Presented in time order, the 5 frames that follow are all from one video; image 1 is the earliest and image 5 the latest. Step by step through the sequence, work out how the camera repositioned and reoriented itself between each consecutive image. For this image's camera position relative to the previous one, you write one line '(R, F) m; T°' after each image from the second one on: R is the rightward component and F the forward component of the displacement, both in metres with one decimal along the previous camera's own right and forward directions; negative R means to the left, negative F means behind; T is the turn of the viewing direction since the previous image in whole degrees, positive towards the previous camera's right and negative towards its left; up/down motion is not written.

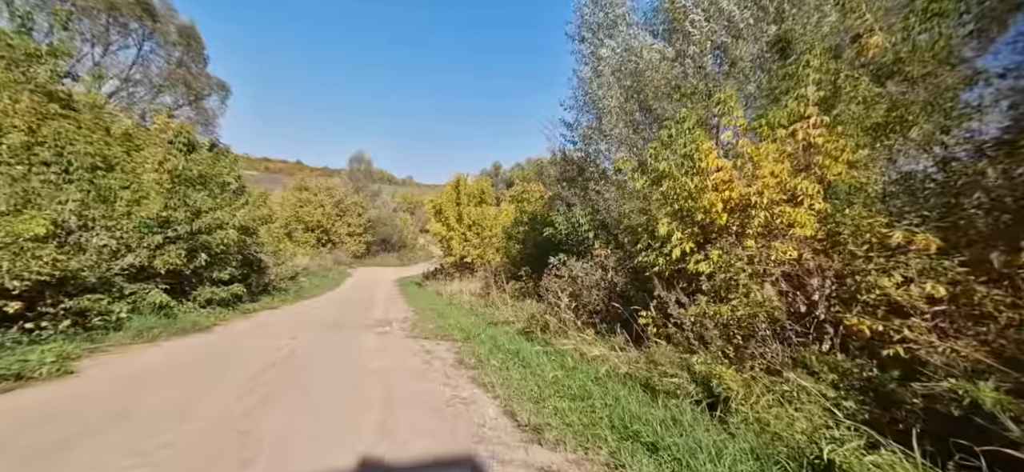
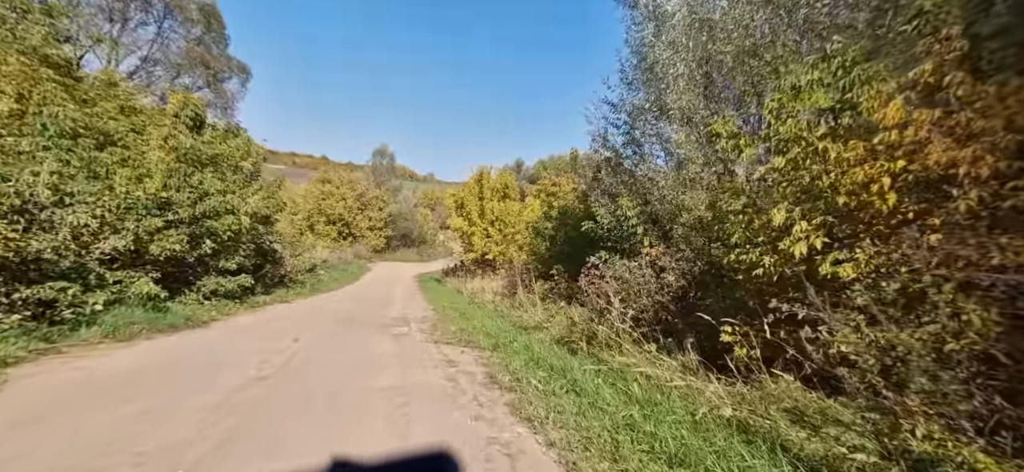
(-0.4, +1.4) m; -2°
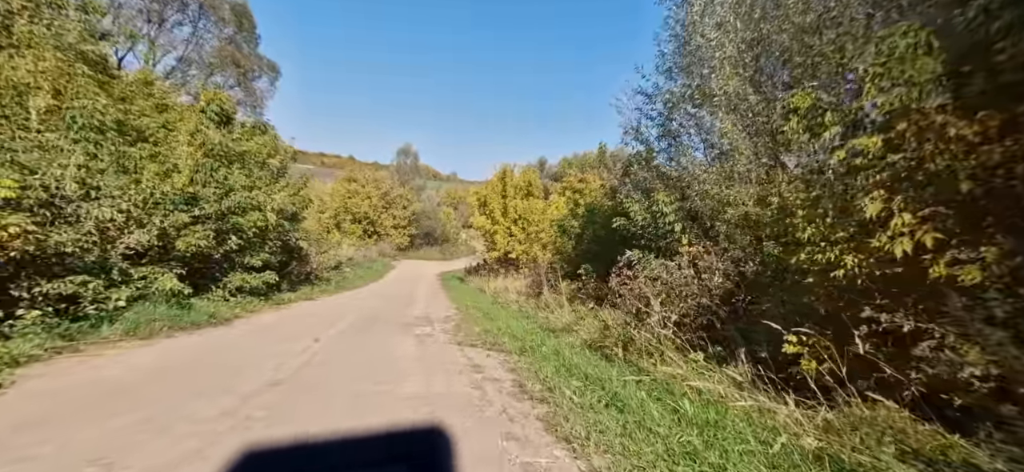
(-0.1, +0.5) m; -3°
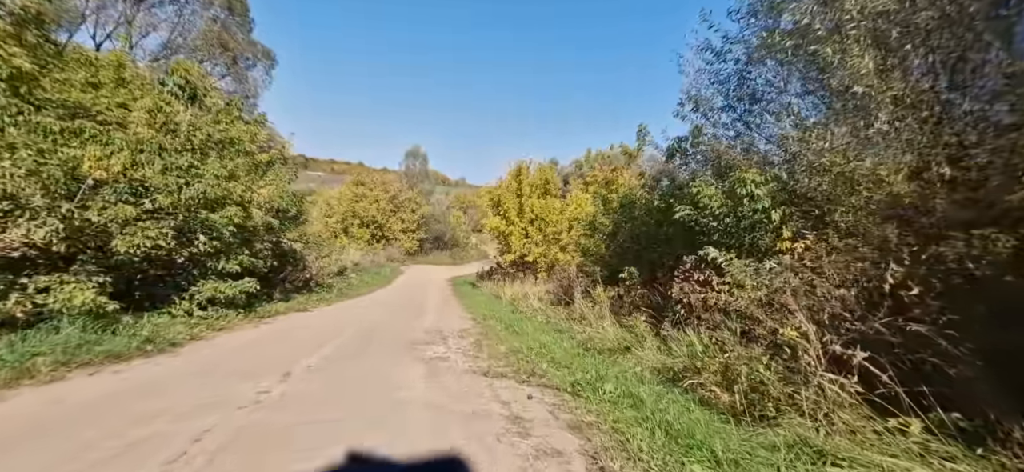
(-0.5, +2.3) m; -1°
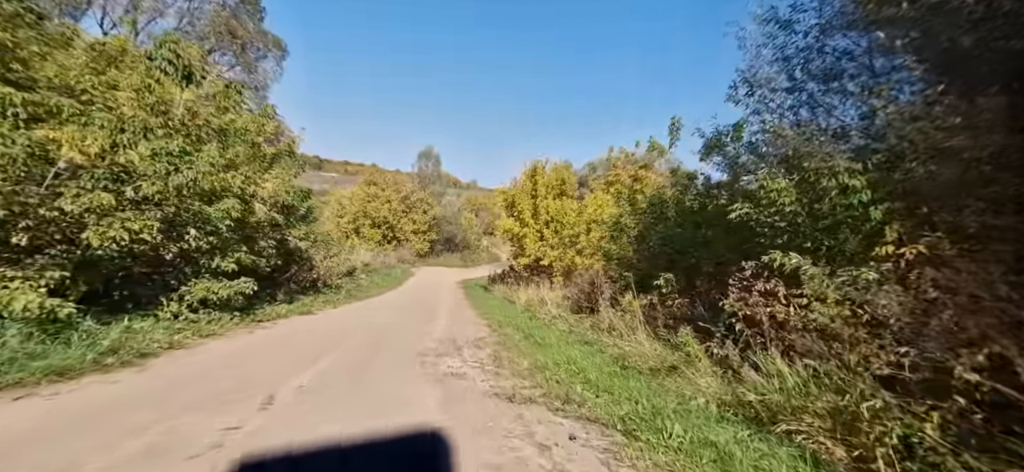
(-0.3, +1.1) m; -1°
